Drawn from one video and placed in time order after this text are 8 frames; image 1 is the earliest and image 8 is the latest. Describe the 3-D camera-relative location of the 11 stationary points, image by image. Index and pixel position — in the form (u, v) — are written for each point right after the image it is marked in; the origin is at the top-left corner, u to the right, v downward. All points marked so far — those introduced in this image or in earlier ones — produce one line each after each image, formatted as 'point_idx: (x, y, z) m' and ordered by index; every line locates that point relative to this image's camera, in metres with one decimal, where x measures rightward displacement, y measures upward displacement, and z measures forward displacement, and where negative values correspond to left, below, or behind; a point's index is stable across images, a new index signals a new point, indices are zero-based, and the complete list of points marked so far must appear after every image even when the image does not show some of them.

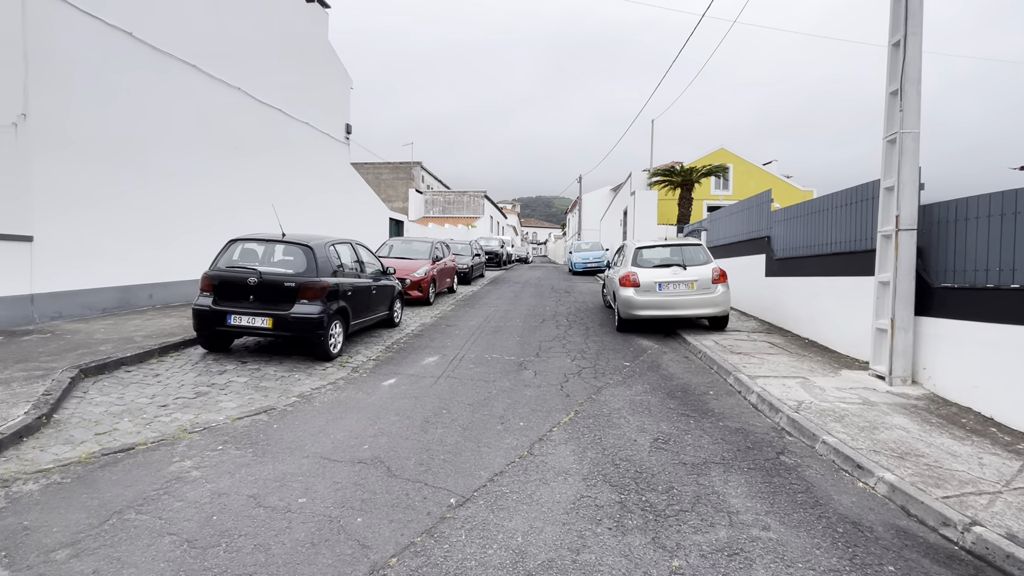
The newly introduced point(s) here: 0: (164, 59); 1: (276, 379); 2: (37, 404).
0: (-6.6, +4.4, +9.2) m
1: (-2.7, -1.0, +5.4) m
2: (-4.1, -1.0, +4.1) m
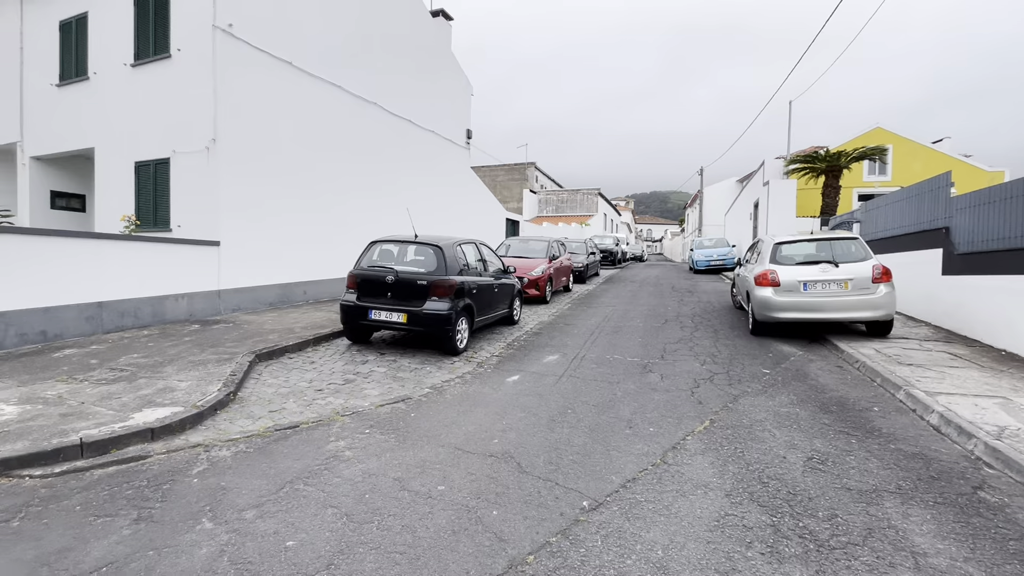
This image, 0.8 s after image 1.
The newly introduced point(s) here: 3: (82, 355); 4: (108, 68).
0: (-4.2, +4.4, +10.4) m
1: (-1.2, -1.0, +5.8) m
2: (-2.9, -1.0, +4.9) m
3: (-5.1, -0.8, +5.7) m
4: (-8.0, +4.4, +9.6) m
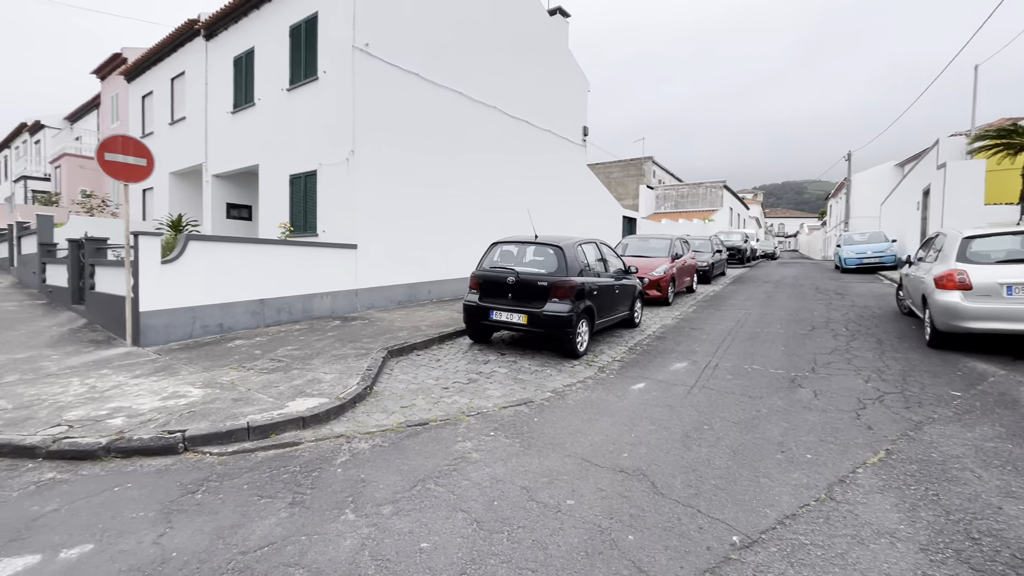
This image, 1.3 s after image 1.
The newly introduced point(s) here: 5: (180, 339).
0: (-1.6, +4.5, +10.9) m
1: (+0.2, -1.0, +5.8) m
2: (-1.6, -1.0, +5.2) m
3: (-3.6, -0.8, +6.5) m
4: (-5.5, +4.4, +10.9) m
5: (-4.7, -0.7, +6.9) m
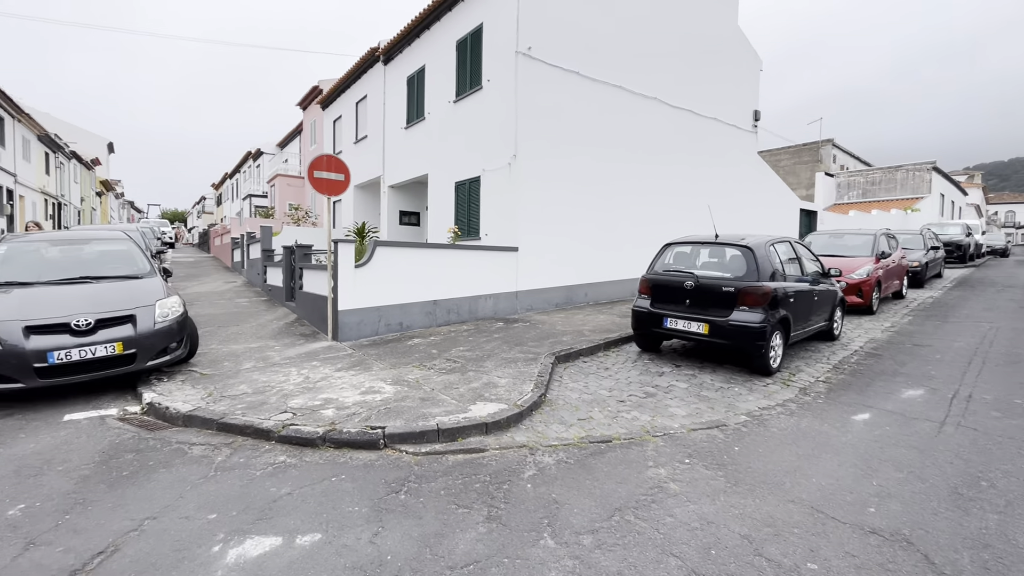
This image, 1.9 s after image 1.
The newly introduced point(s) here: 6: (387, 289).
0: (+2.0, +4.4, +10.5) m
1: (+2.2, -1.1, +5.1) m
2: (+0.3, -1.0, +5.1) m
3: (-1.2, -0.8, +7.0) m
4: (-1.8, +4.4, +11.7) m
5: (-2.3, -0.7, +7.6) m
6: (-2.0, 0.0, +7.7) m
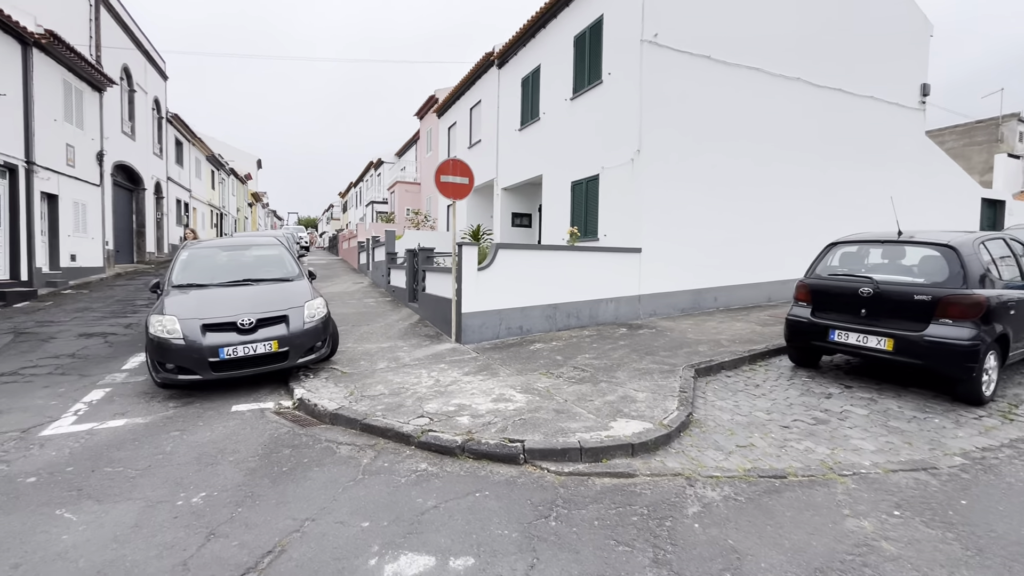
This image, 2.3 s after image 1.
0: (+4.4, +4.3, +9.5) m
1: (+3.5, -1.2, +4.2) m
2: (+1.6, -1.1, +4.6) m
3: (+0.5, -0.9, +6.7) m
4: (+1.0, +4.4, +11.5) m
5: (-0.3, -0.8, +7.6) m
6: (-0.1, -0.1, +7.6) m
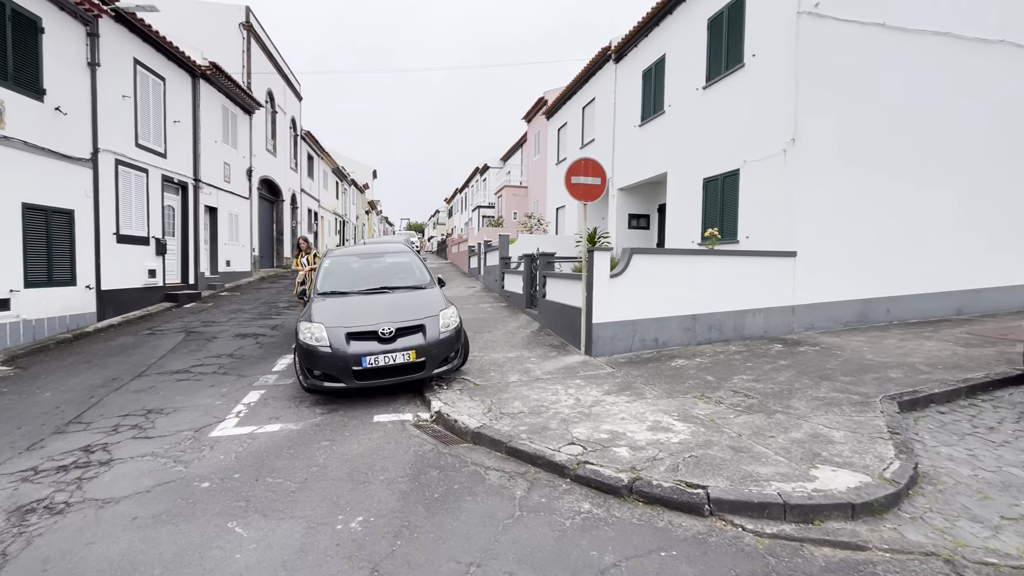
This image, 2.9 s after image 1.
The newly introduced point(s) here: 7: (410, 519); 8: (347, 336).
0: (+6.7, +4.2, +8.0) m
1: (+4.7, -1.3, +2.9) m
2: (+2.9, -1.2, +3.7) m
3: (+2.3, -1.0, +6.0) m
4: (+3.8, +4.2, +10.5) m
5: (+1.6, -0.9, +7.0) m
6: (+1.9, -0.2, +7.0) m
7: (-0.7, -1.5, +3.2) m
8: (-1.8, -0.5, +5.2) m
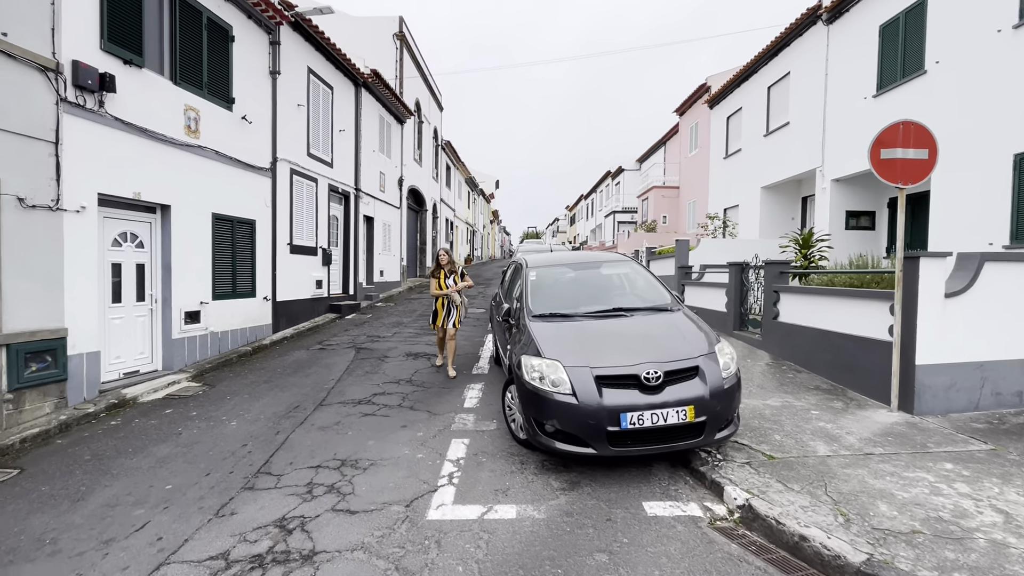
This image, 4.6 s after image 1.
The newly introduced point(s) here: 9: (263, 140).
0: (+9.6, +3.9, +4.5) m
1: (+6.4, -1.5, 0.0) m
2: (+4.9, -1.4, +1.1) m
3: (+4.8, -1.2, +3.5) m
4: (+7.3, +3.9, +7.7) m
5: (+4.3, -1.2, +4.6) m
6: (+4.6, -0.4, +4.6) m
7: (+1.3, -1.7, +1.4) m
8: (+0.6, -0.7, +3.7) m
9: (-4.7, +2.8, +9.1) m
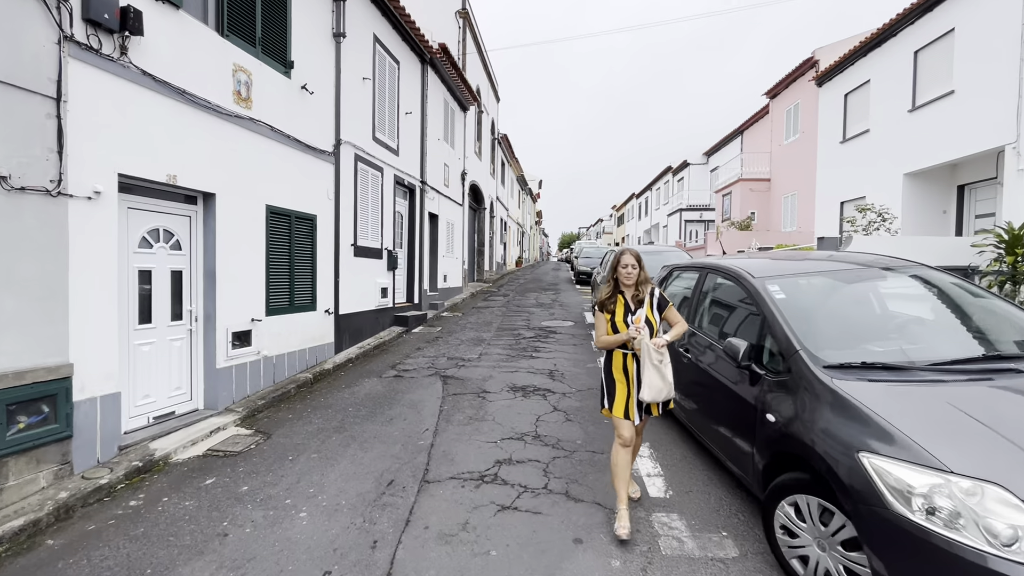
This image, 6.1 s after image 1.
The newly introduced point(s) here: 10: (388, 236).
0: (+11.1, +3.7, +1.8) m
1: (+7.6, -1.6, -2.5) m
2: (+6.1, -1.5, -1.3) m
3: (+6.2, -1.4, +1.1) m
4: (+9.0, +3.7, +5.2) m
5: (+5.8, -1.3, +2.3) m
6: (+6.1, -0.6, +2.2) m
7: (+2.5, -1.8, -0.7) m
8: (+2.1, -0.9, +1.6) m
9: (-2.9, +2.6, +7.4) m
10: (-2.5, +1.1, +9.7) m
